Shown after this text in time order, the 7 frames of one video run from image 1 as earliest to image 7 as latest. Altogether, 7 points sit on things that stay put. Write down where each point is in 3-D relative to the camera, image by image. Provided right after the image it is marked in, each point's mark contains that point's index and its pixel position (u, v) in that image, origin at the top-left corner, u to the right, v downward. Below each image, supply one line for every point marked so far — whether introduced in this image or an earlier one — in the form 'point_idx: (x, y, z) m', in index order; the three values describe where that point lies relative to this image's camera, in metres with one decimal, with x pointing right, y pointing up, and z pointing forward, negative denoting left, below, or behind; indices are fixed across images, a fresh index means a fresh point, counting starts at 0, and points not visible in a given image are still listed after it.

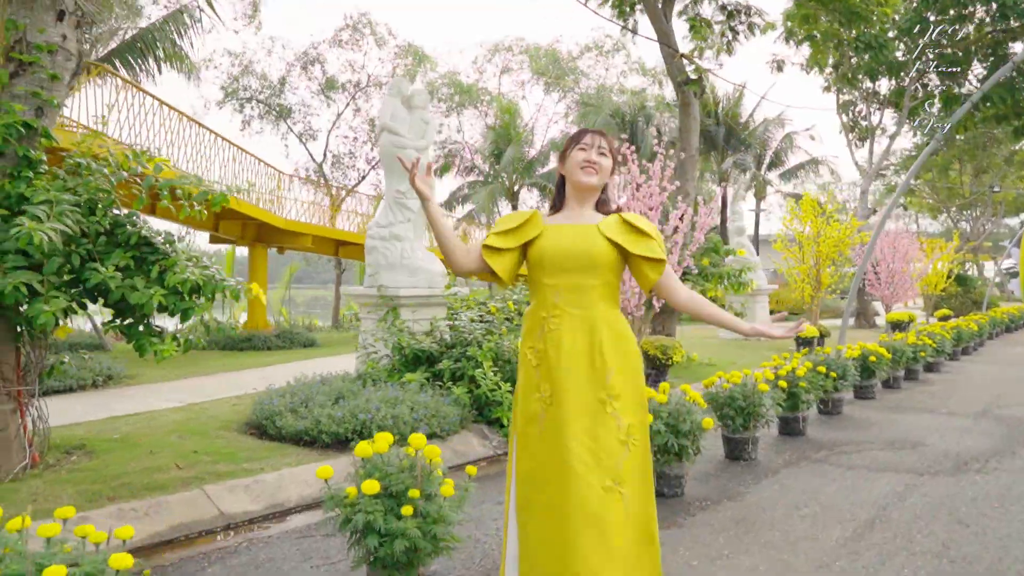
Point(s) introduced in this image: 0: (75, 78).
0: (-2.8, +1.3, +5.0) m
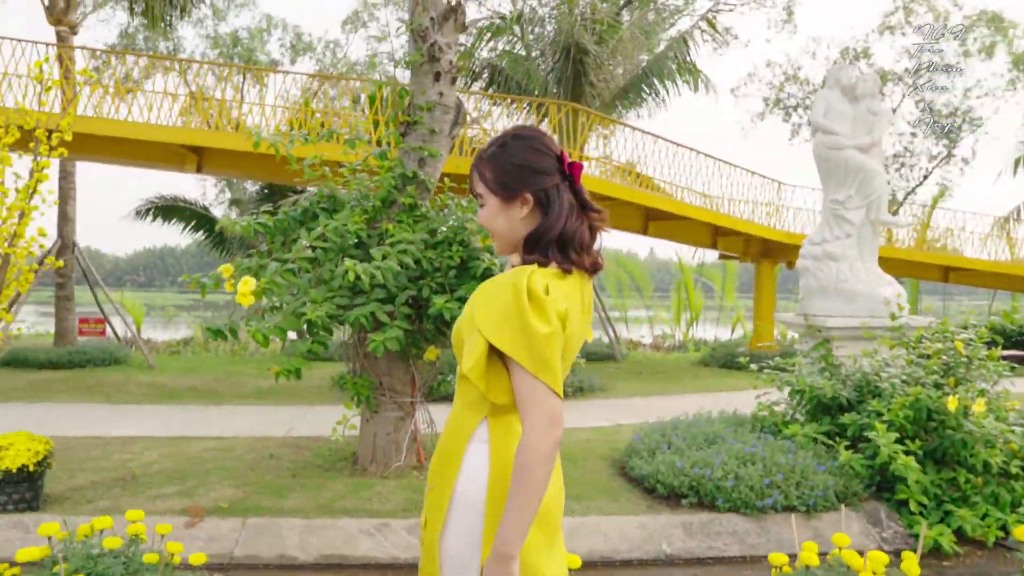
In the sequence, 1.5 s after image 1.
0: (-0.4, +1.1, +5.6) m
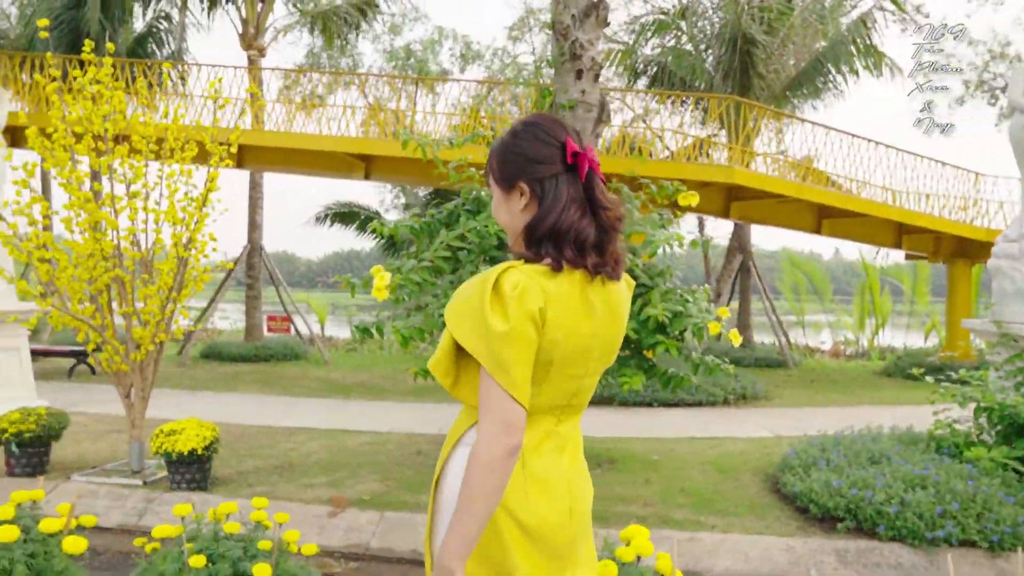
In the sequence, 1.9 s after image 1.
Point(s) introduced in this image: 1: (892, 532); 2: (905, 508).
0: (+0.6, +1.1, +5.5) m
1: (+1.9, -1.2, +3.9) m
2: (+2.0, -1.1, +4.0) m
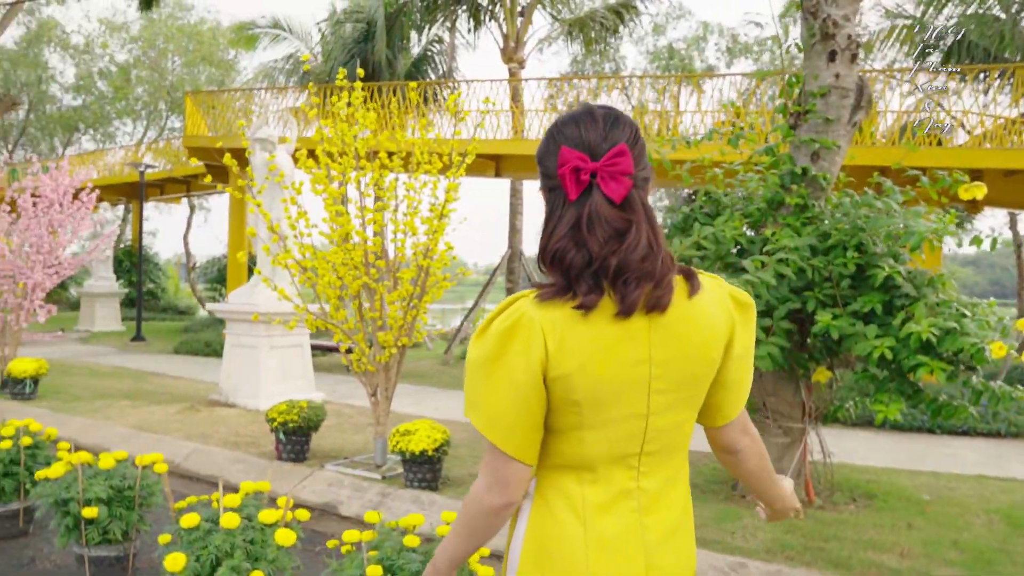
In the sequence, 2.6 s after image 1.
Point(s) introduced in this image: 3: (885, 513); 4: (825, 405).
0: (+2.1, +1.1, +4.8) m
1: (+2.8, -1.3, +2.9) m
2: (+2.9, -1.2, +2.9) m
3: (+2.2, -1.3, +4.6) m
4: (+1.9, -0.7, +4.9) m
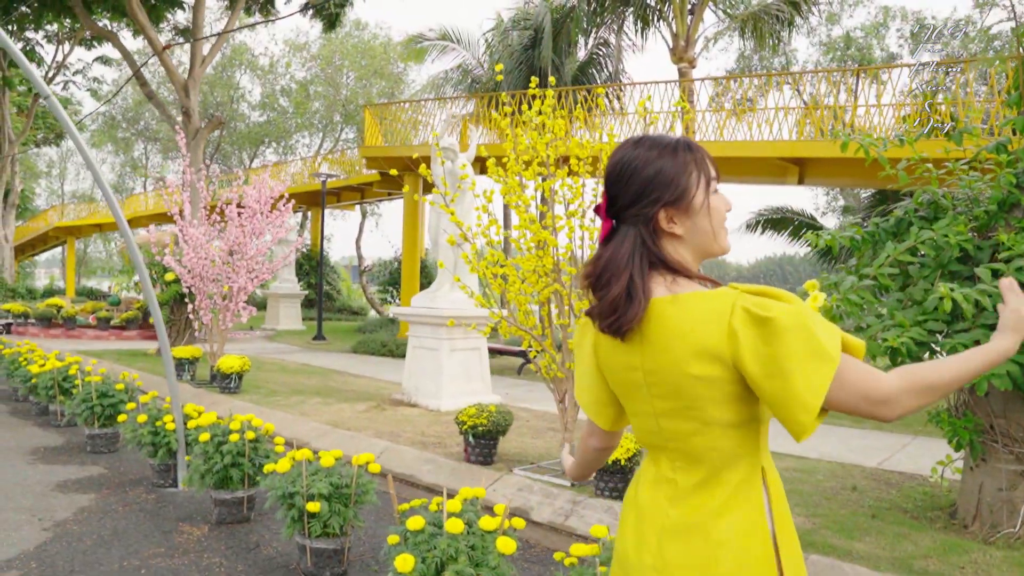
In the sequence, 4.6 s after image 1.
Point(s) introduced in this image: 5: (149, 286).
0: (+3.2, +1.0, +4.2) m
1: (+3.6, -1.3, +2.2) m
2: (+3.6, -1.2, +2.2) m
3: (+3.3, -1.4, +4.0) m
4: (+3.1, -0.8, +4.3) m
5: (-2.5, 0.0, +5.5) m
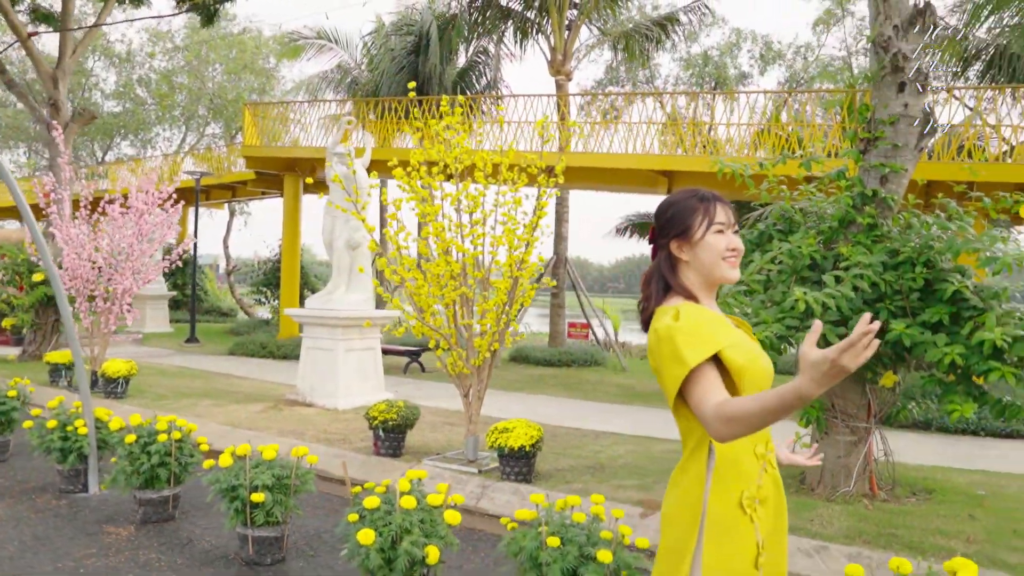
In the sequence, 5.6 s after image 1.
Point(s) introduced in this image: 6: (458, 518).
0: (+2.7, +1.0, +5.2) m
1: (+3.4, -1.4, +3.3) m
2: (+3.5, -1.3, +3.3) m
3: (+2.8, -1.4, +5.0) m
4: (+2.6, -0.8, +5.3) m
5: (-3.2, 0.0, +5.4) m
6: (-0.2, -1.0, +3.3) m
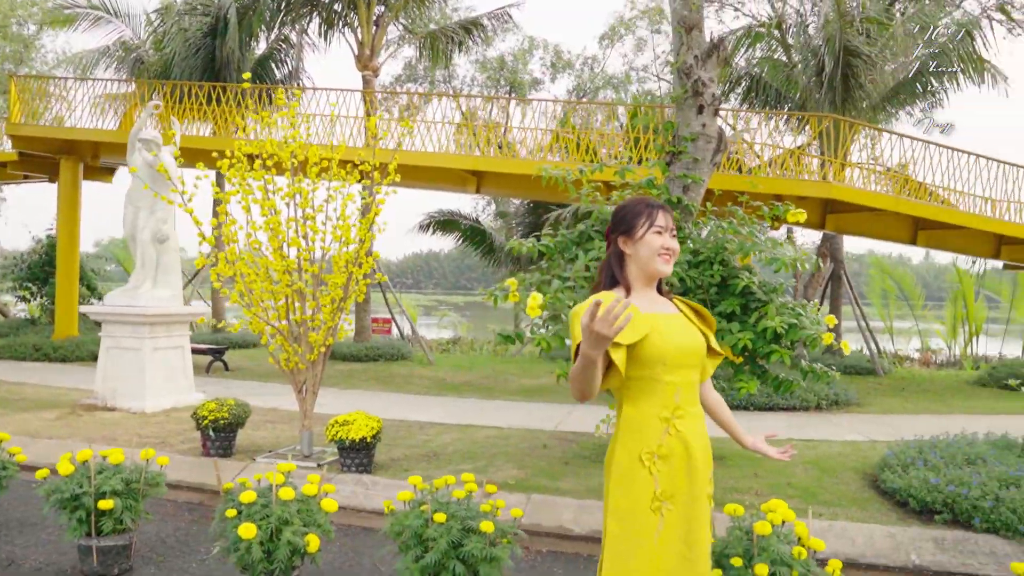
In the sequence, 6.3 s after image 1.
0: (+1.6, +1.0, +6.0) m
1: (+2.7, -1.3, +4.4) m
2: (+2.8, -1.2, +4.4) m
3: (+1.7, -1.4, +5.9) m
4: (+1.4, -0.8, +6.1) m
5: (-4.2, 0.0, +4.7) m
6: (-0.8, -1.0, +3.4) m
